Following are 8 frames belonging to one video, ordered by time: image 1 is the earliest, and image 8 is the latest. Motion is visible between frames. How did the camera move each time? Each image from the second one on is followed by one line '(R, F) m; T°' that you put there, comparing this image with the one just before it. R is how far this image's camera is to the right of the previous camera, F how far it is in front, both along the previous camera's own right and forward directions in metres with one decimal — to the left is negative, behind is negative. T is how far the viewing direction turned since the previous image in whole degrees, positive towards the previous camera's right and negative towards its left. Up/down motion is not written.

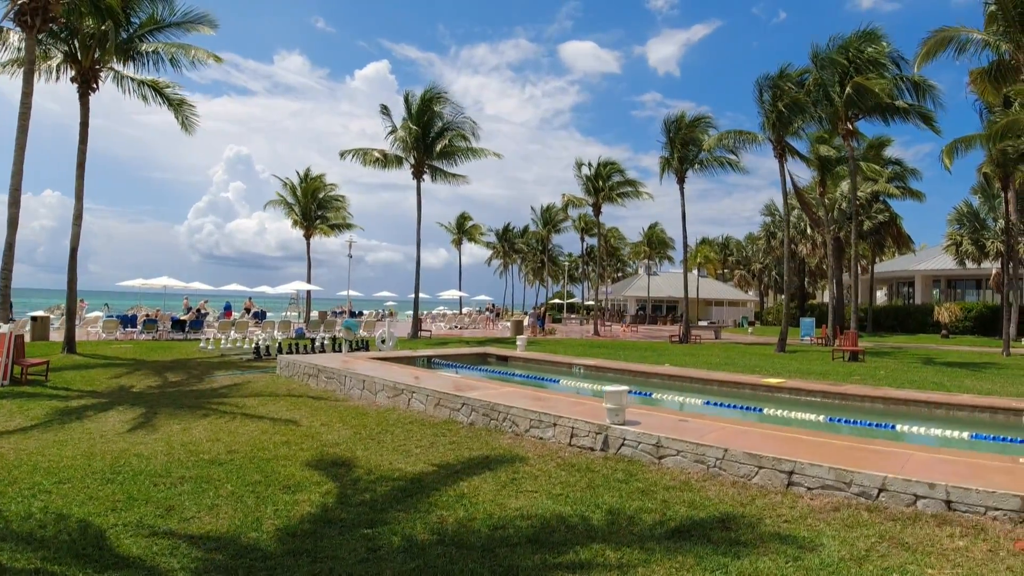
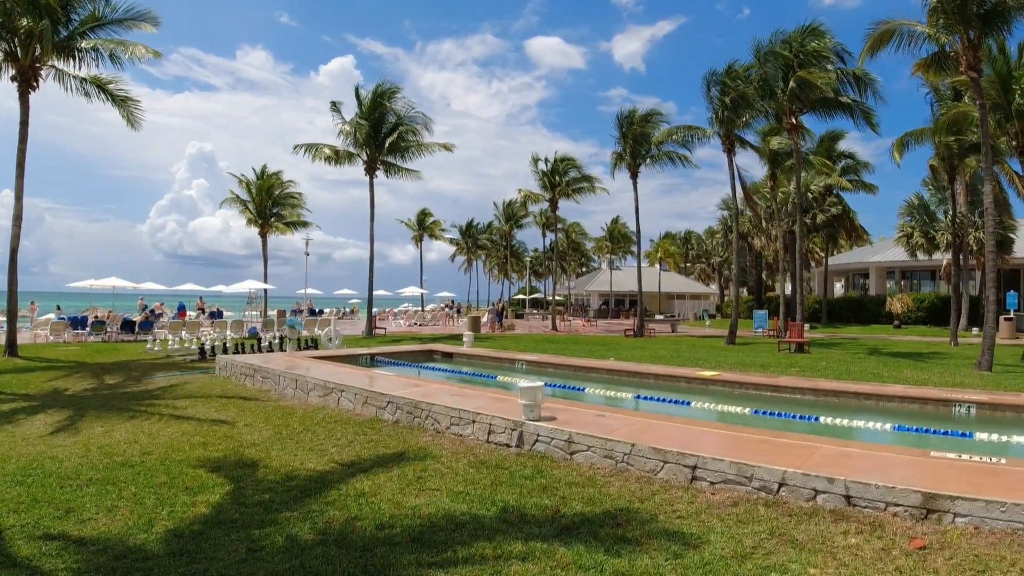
(+0.9, +0.2) m; +2°
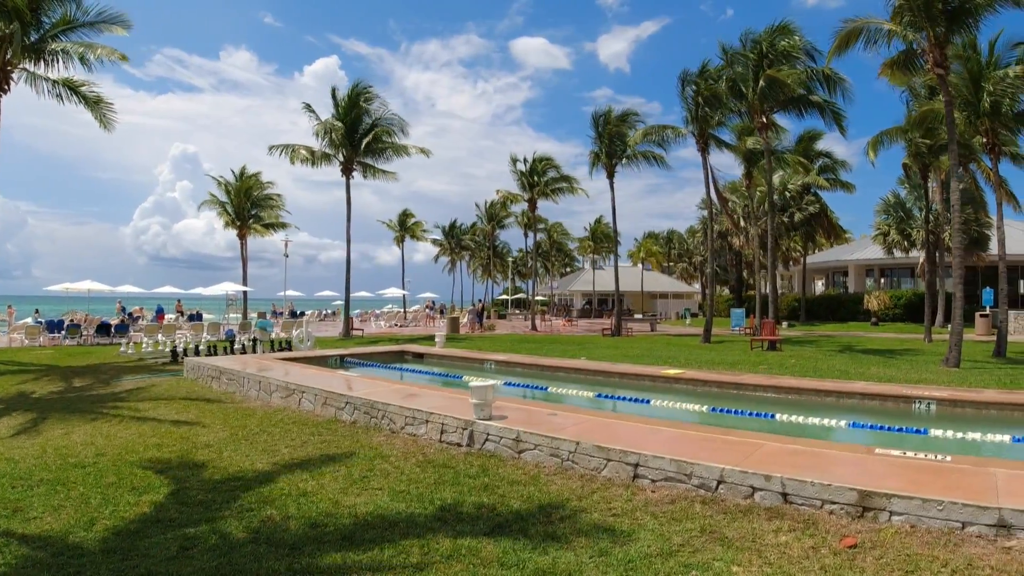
(+0.6, +0.1) m; +1°
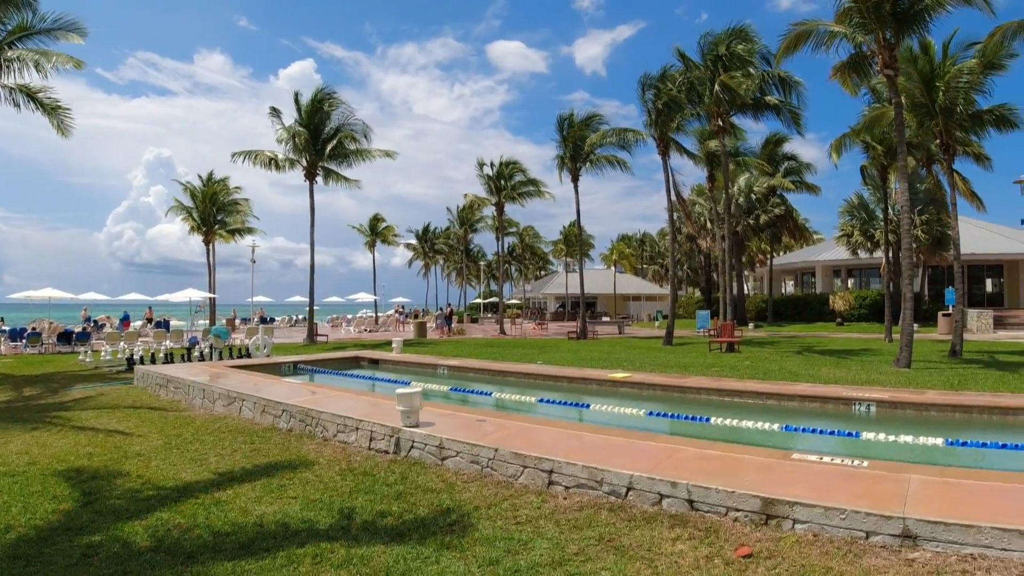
(+0.8, +0.1) m; +1°
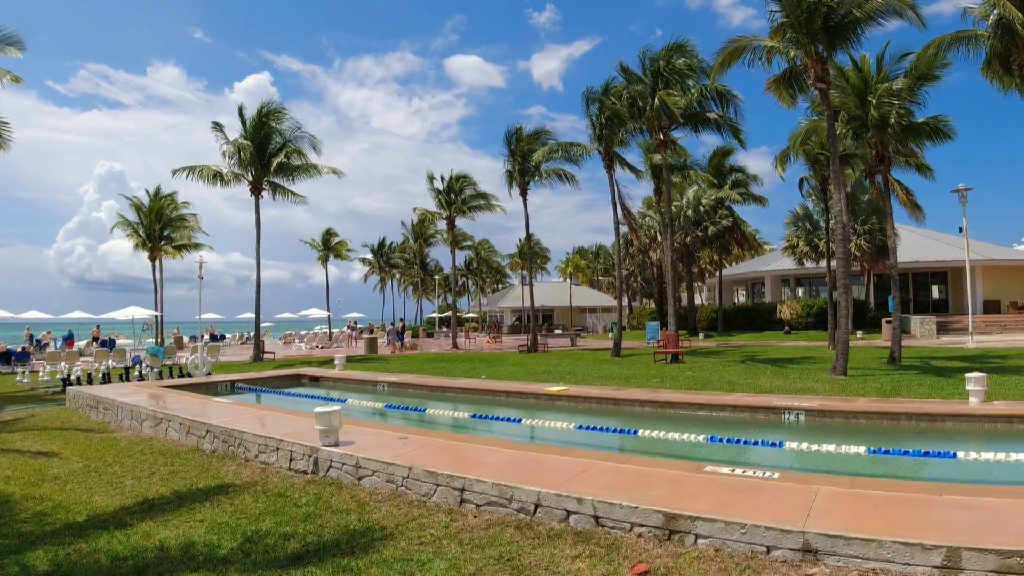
(+0.6, +0.1) m; +3°
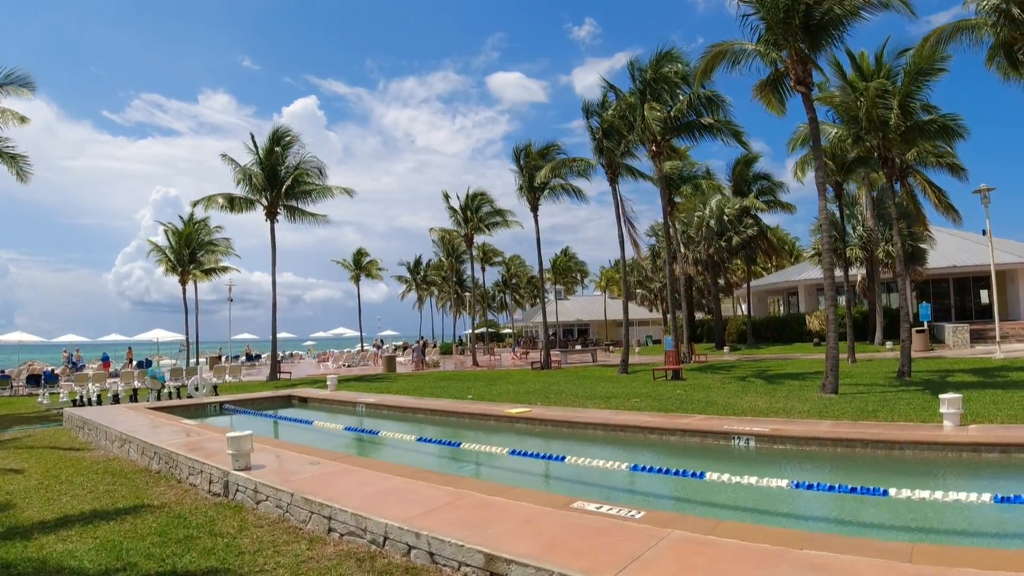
(+2.1, +0.3) m; -6°
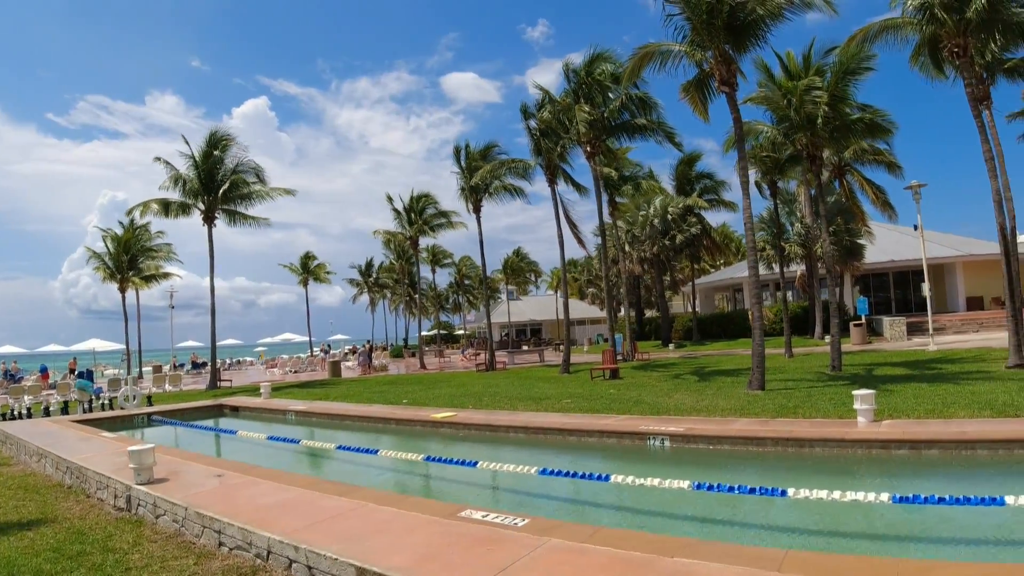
(+0.8, +0.1) m; +3°
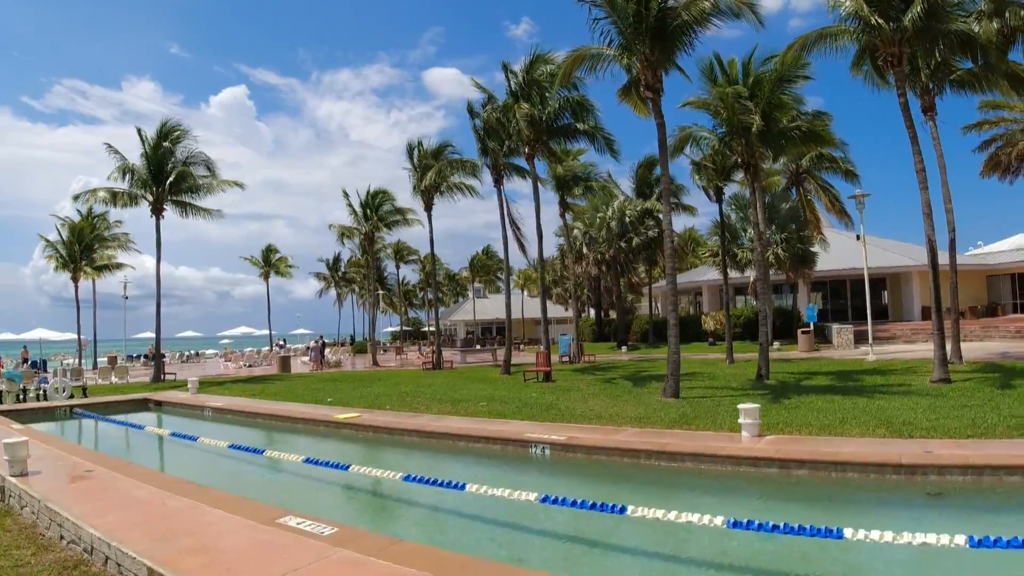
(+1.6, 0.0) m; +1°
